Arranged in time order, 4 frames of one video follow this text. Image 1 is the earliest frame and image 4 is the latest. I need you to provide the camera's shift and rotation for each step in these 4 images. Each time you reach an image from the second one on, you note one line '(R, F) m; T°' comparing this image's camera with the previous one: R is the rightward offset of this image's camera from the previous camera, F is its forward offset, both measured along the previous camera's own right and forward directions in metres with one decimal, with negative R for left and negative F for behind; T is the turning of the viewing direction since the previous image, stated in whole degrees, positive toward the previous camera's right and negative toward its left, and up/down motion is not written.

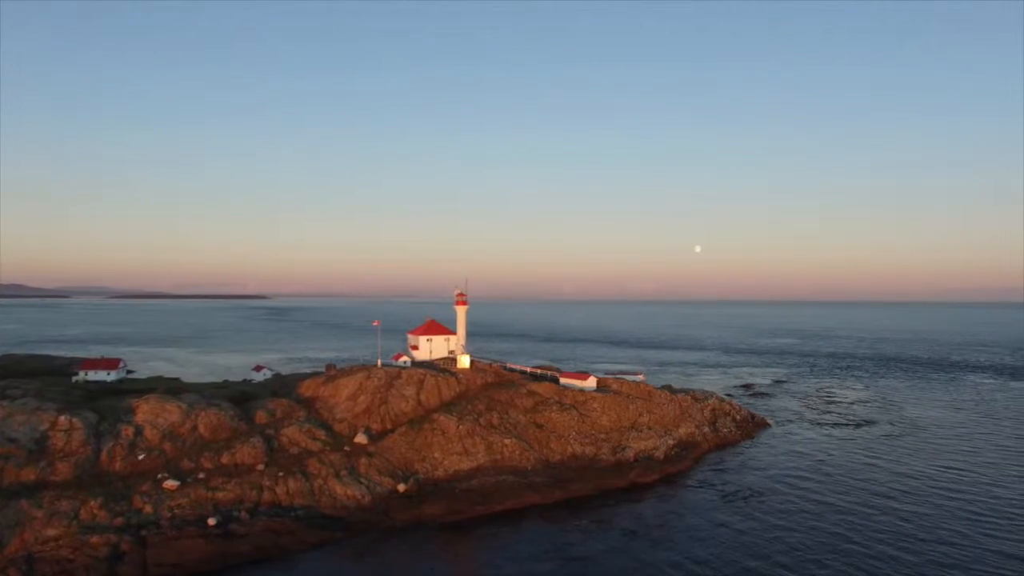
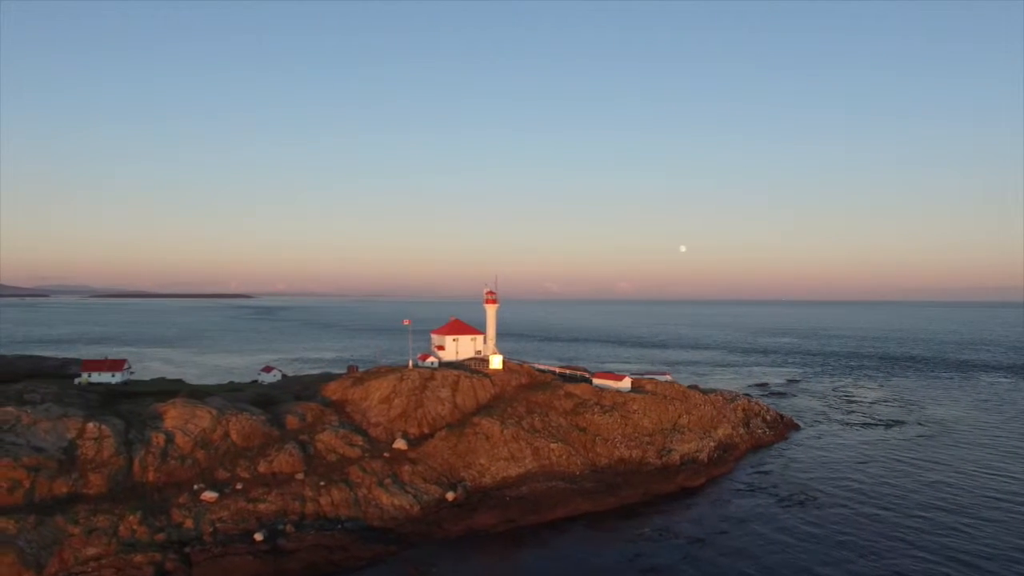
(-3.5, +1.5) m; +2°
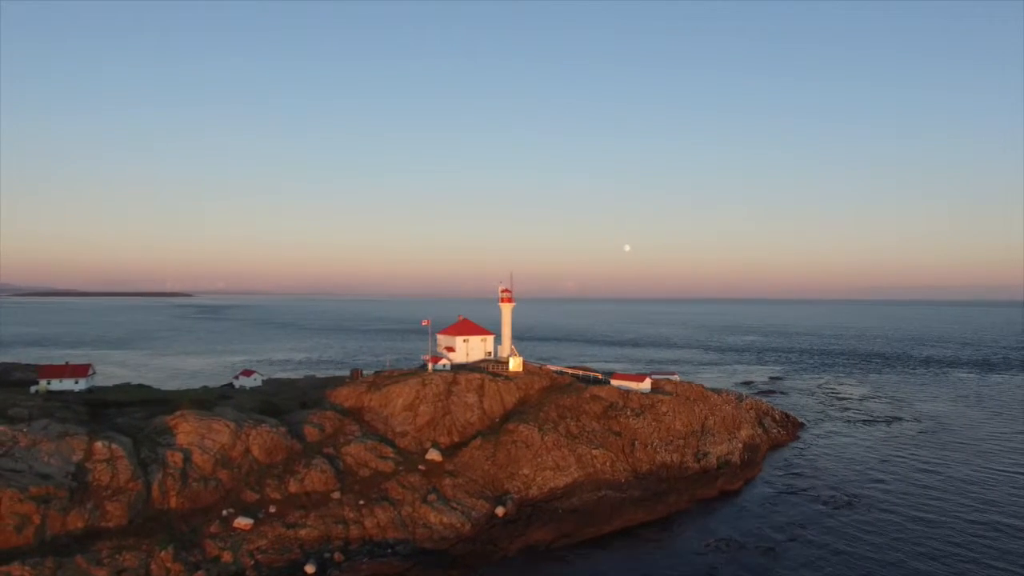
(-4.9, +2.3) m; +6°
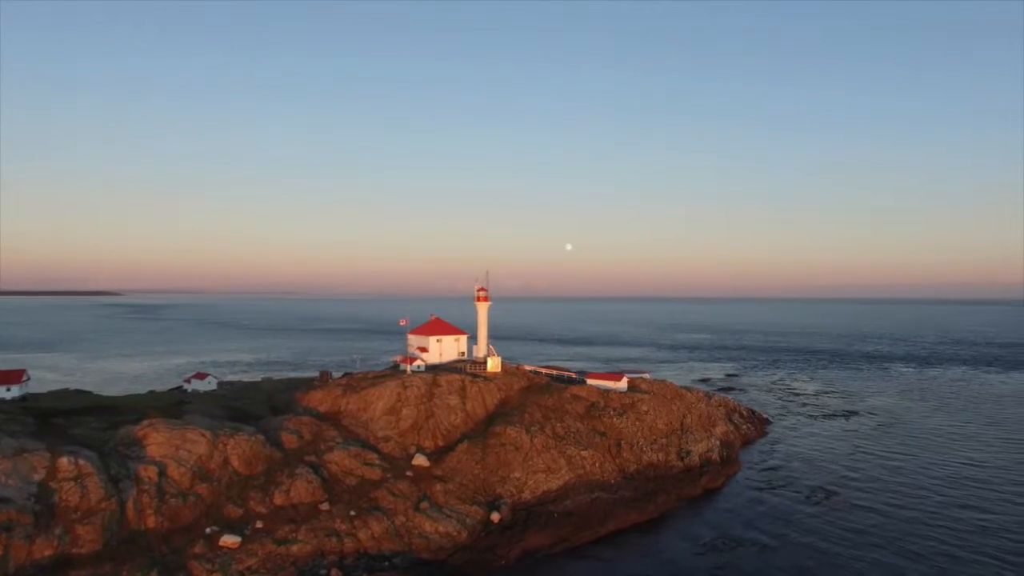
(-2.3, +0.9) m; +6°
